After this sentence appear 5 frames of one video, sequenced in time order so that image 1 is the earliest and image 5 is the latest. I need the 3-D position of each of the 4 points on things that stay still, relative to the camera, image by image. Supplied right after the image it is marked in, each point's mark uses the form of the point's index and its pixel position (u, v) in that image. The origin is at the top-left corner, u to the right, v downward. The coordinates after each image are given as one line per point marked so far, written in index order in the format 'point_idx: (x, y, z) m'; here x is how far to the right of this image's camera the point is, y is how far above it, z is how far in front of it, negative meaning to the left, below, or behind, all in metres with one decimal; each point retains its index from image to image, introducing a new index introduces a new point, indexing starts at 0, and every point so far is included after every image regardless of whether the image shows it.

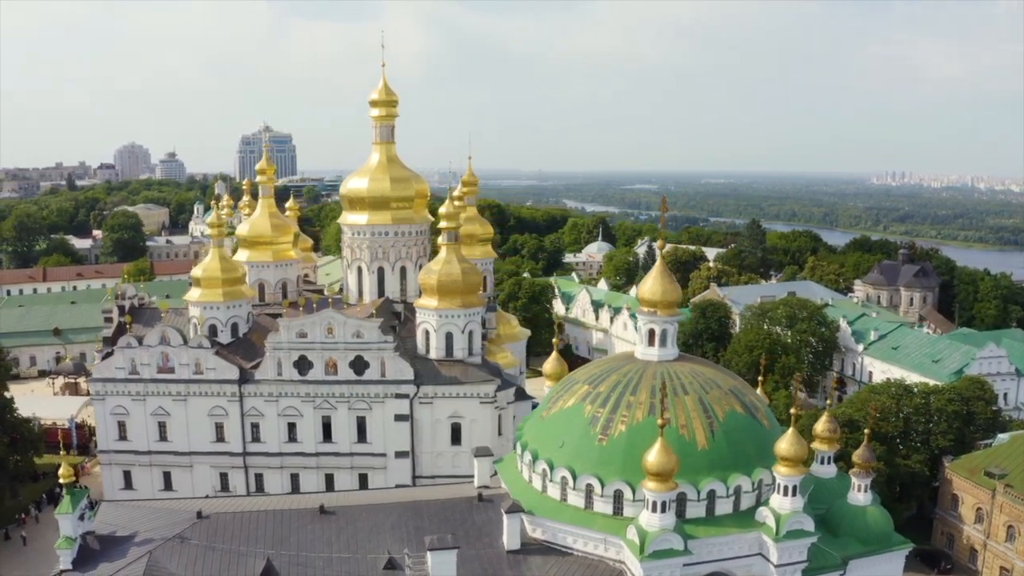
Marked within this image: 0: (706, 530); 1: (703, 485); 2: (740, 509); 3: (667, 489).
0: (+4.6, -5.8, +19.2) m
1: (+4.6, -4.7, +19.4) m
2: (+5.6, -5.5, +19.9) m
3: (+3.5, -4.5, +18.3) m
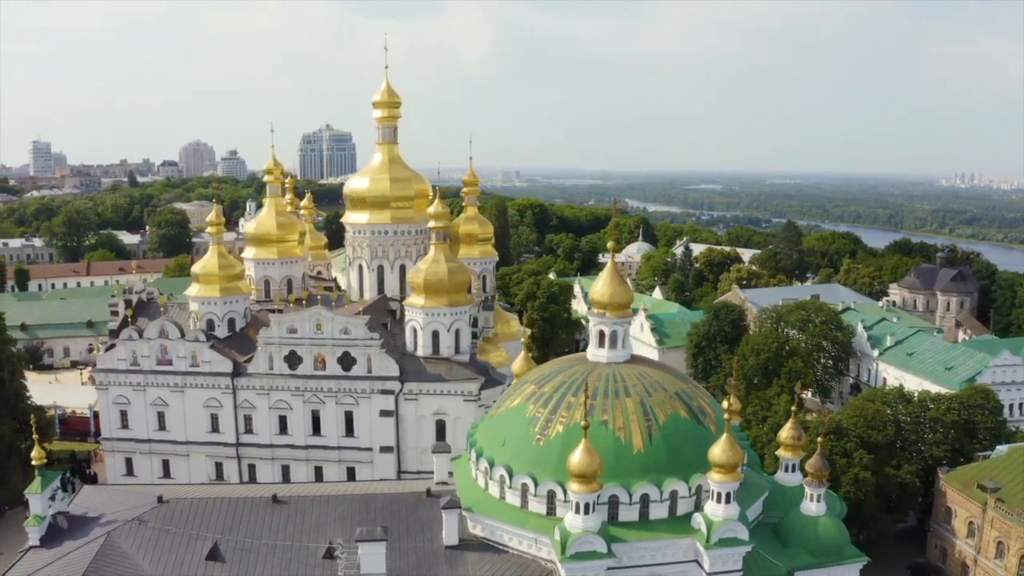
0: (+3.0, -5.8, +19.2) m
1: (+2.9, -4.8, +19.4) m
2: (+4.0, -5.5, +19.8) m
3: (+1.8, -4.6, +18.3) m
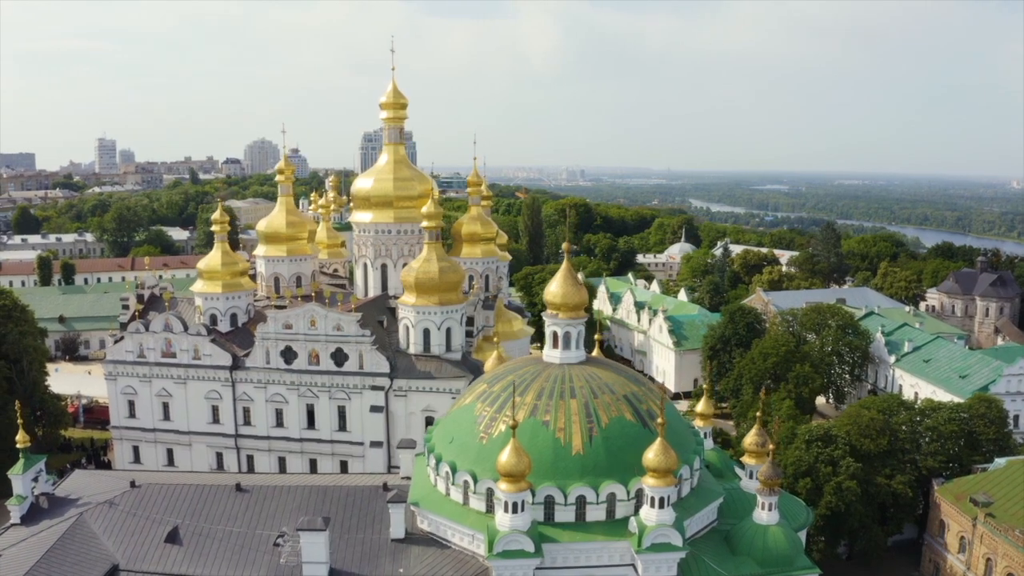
0: (+1.4, -5.9, +19.2) m
1: (+1.4, -4.8, +19.5) m
2: (+2.5, -5.6, +19.8) m
3: (+0.2, -4.6, +18.5) m
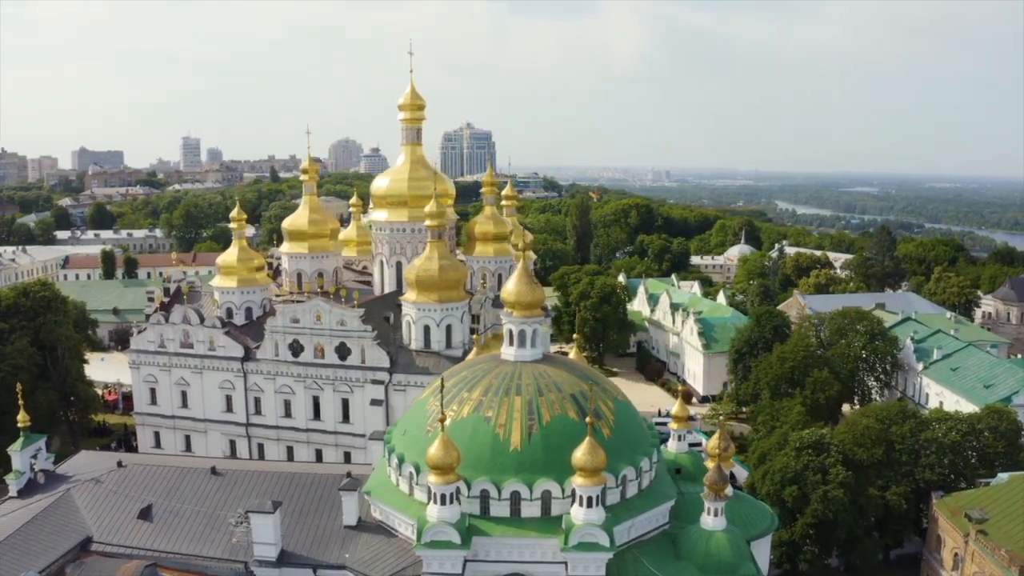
0: (-0.2, -5.8, +19.6) m
1: (-0.2, -4.8, +19.8) m
2: (+0.9, -5.6, +20.0) m
3: (-1.5, -4.6, +19.0) m
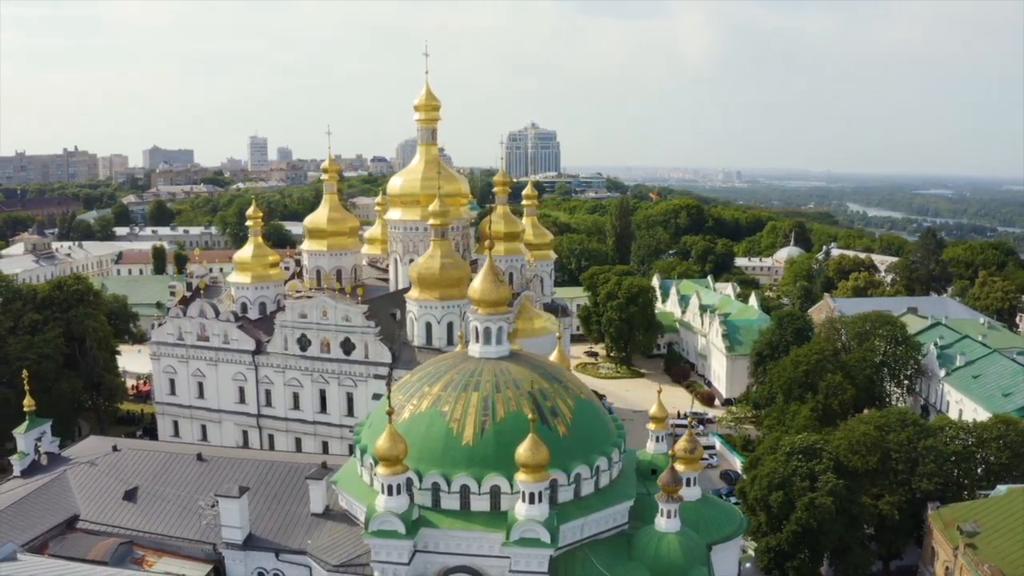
0: (-1.5, -5.8, +20.0) m
1: (-1.5, -4.7, +20.2) m
2: (-0.3, -5.5, +20.4) m
3: (-2.8, -4.5, +19.5) m
